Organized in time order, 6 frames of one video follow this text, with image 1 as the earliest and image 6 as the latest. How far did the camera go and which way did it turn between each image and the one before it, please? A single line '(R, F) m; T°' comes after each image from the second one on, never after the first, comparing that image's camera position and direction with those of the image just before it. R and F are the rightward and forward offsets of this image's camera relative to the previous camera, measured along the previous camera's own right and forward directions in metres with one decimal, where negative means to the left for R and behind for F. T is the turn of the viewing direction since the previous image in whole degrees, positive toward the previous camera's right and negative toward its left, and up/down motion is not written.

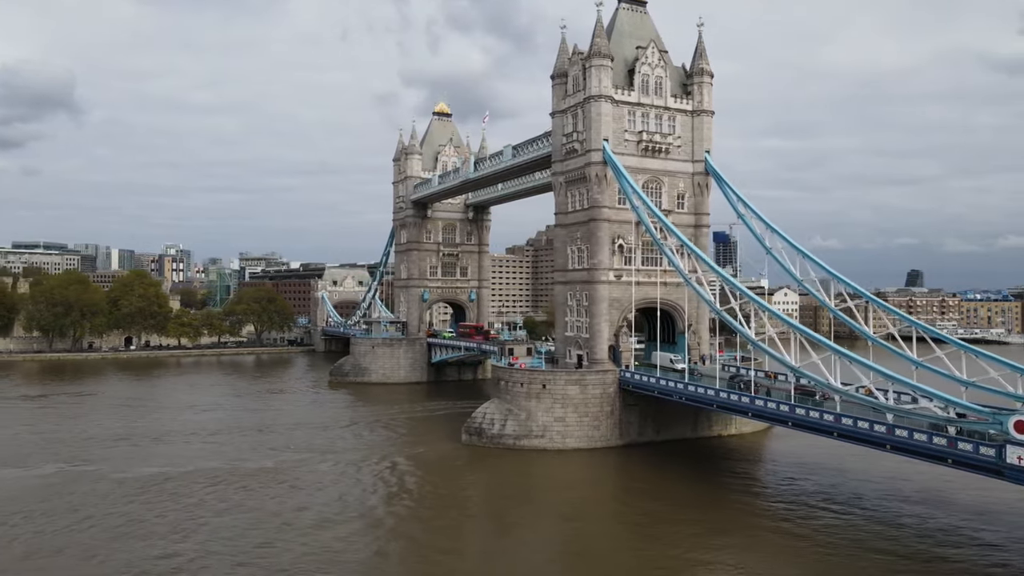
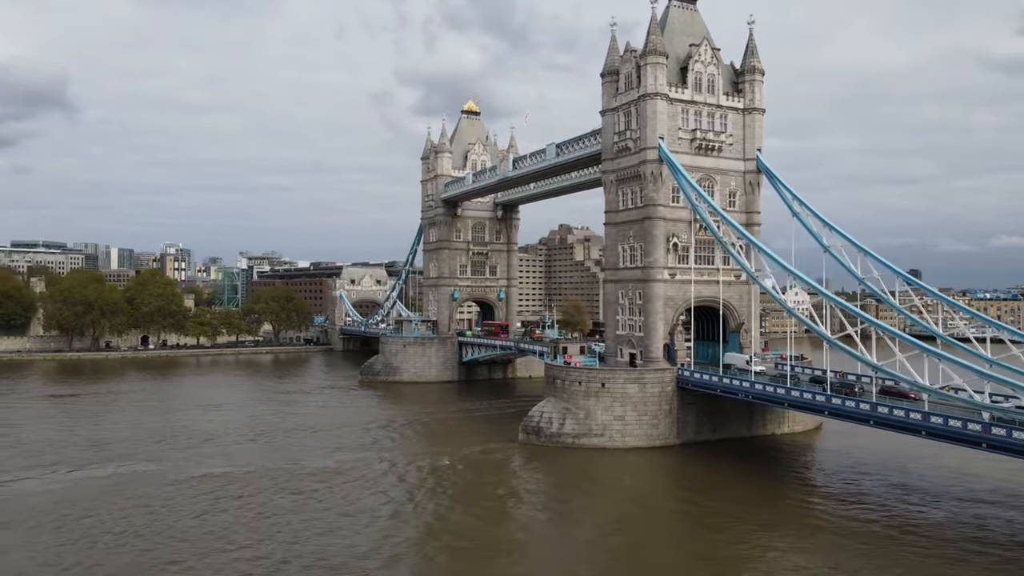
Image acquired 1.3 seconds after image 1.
(-2.7, +0.1) m; 0°
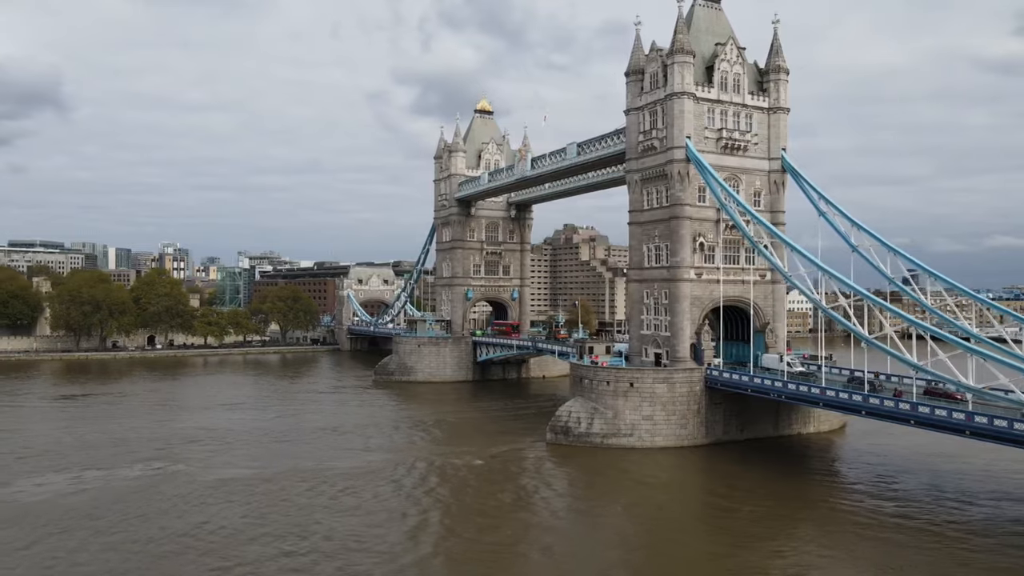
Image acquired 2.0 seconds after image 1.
(-1.4, +0.1) m; 0°
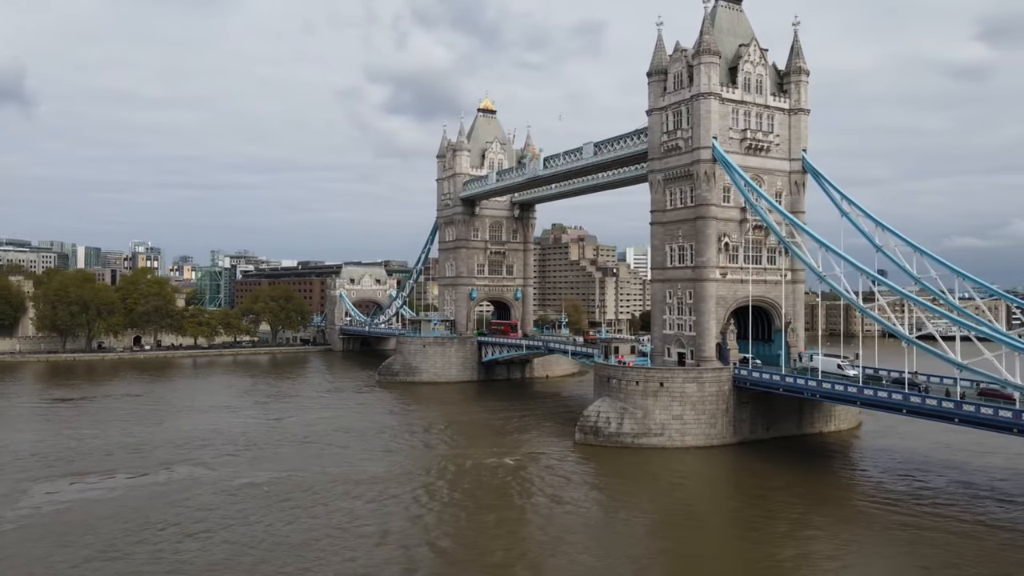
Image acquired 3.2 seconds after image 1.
(-2.5, +0.2) m; +2°
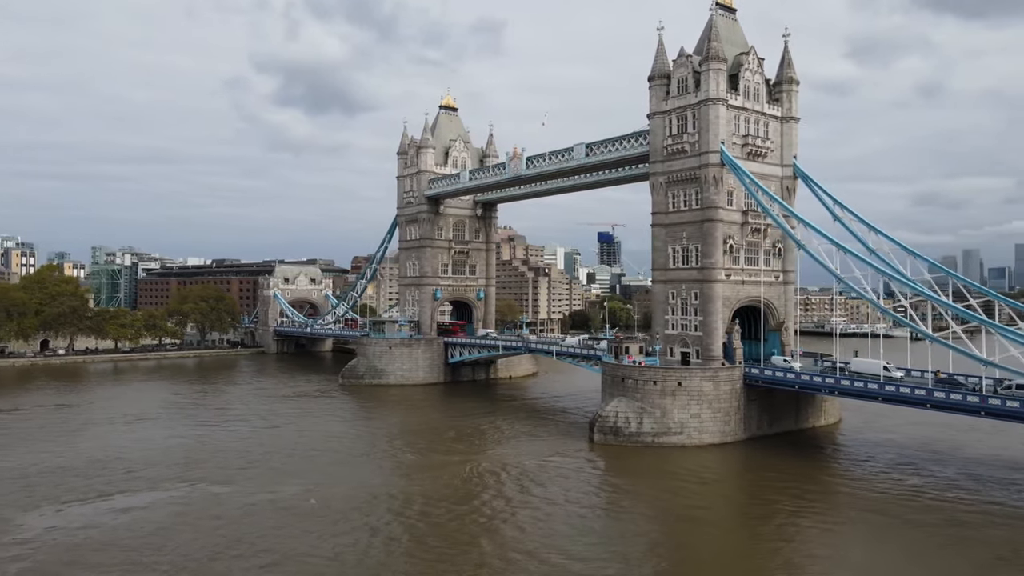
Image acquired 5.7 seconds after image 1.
(-5.5, +0.8) m; +8°
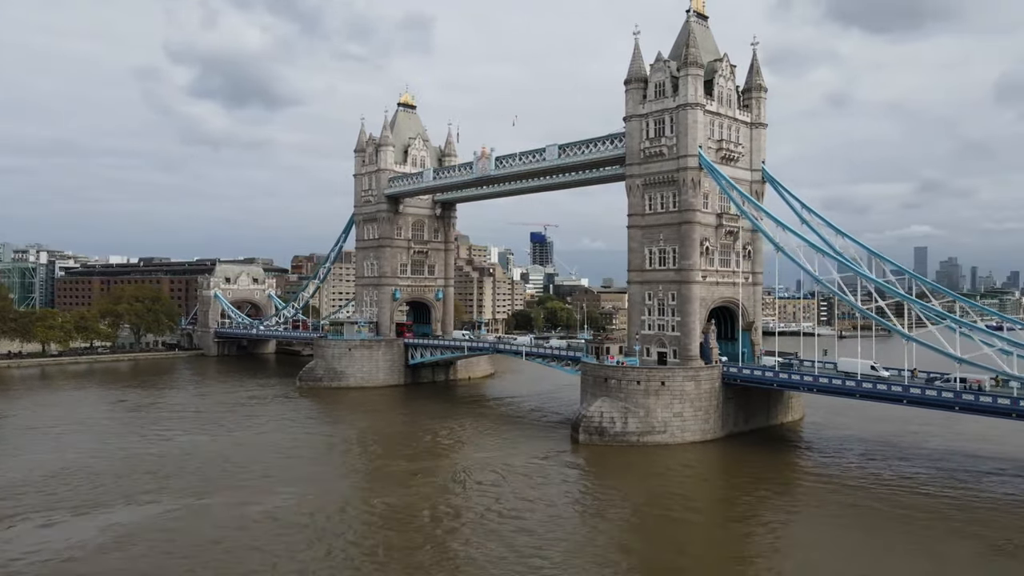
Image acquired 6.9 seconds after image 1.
(-2.6, +0.3) m; +6°
